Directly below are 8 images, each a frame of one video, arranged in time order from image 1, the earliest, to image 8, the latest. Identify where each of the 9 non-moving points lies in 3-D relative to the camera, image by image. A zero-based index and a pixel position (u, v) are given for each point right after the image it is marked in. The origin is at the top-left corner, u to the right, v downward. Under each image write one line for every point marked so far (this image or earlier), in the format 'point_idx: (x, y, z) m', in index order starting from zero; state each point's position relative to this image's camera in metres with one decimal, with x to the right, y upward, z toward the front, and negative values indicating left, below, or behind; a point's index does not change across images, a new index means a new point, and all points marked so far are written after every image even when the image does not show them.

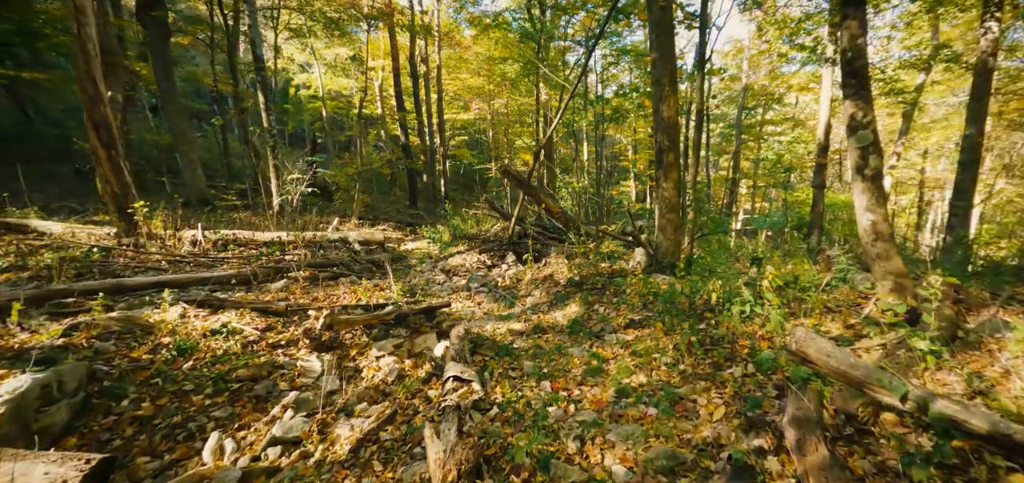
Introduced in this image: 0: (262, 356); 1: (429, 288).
0: (-2.3, -1.1, +4.5) m
1: (-1.4, -0.8, +7.8) m
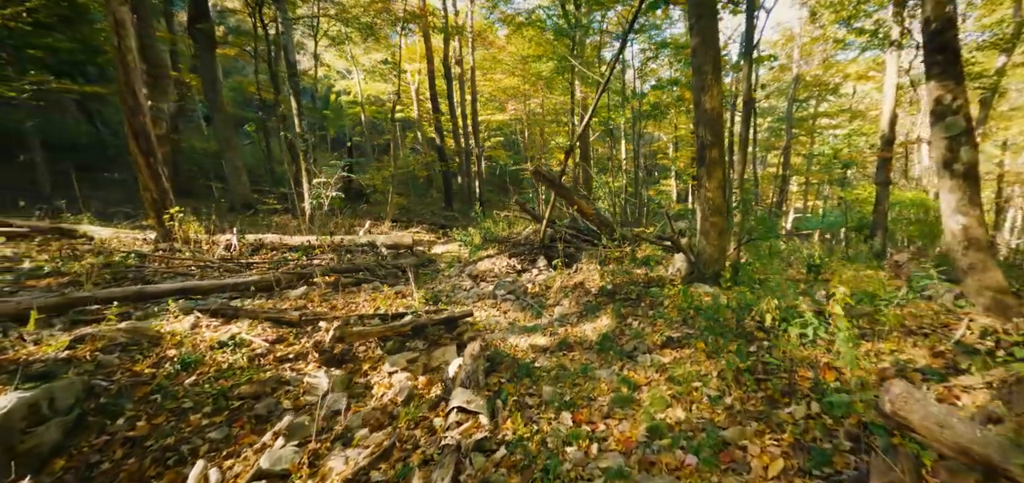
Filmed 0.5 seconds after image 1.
0: (-2.2, -1.1, +4.2) m
1: (-0.9, -0.8, +7.5) m
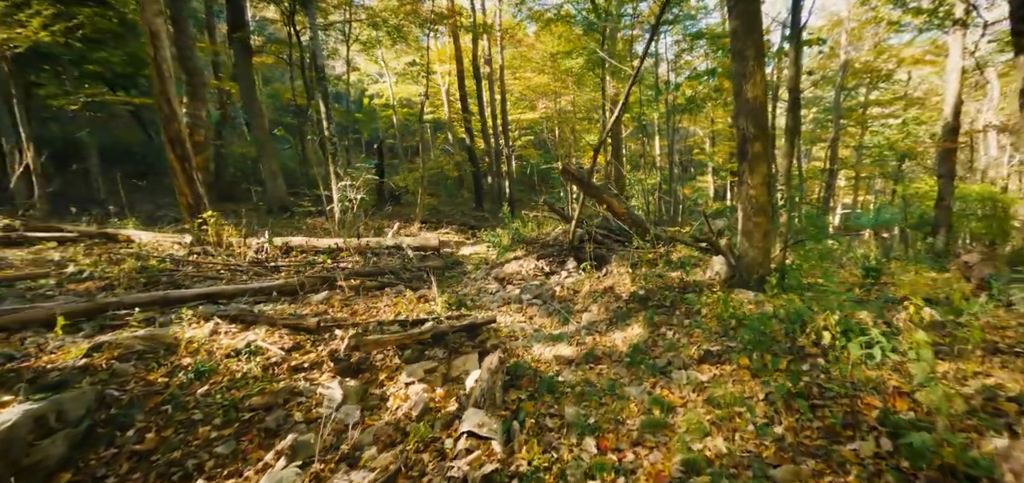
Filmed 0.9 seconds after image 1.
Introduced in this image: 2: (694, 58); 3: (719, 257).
0: (-2.0, -1.2, +4.1) m
1: (-0.5, -0.9, +7.2) m
2: (+6.0, +6.0, +15.7) m
3: (+2.7, -0.2, +6.1) m
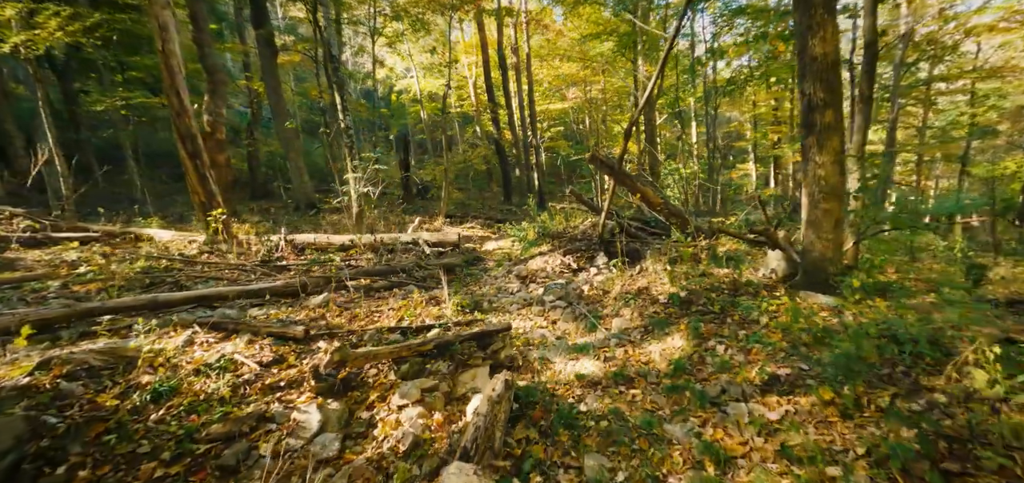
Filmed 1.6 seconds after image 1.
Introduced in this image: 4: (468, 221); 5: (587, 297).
0: (-1.9, -1.2, +3.5) m
1: (-0.2, -0.8, +6.5) m
2: (+6.7, +6.3, +14.4) m
3: (+2.9, -0.1, +5.2) m
4: (-1.4, +0.7, +15.8) m
5: (+1.0, -0.7, +6.1) m
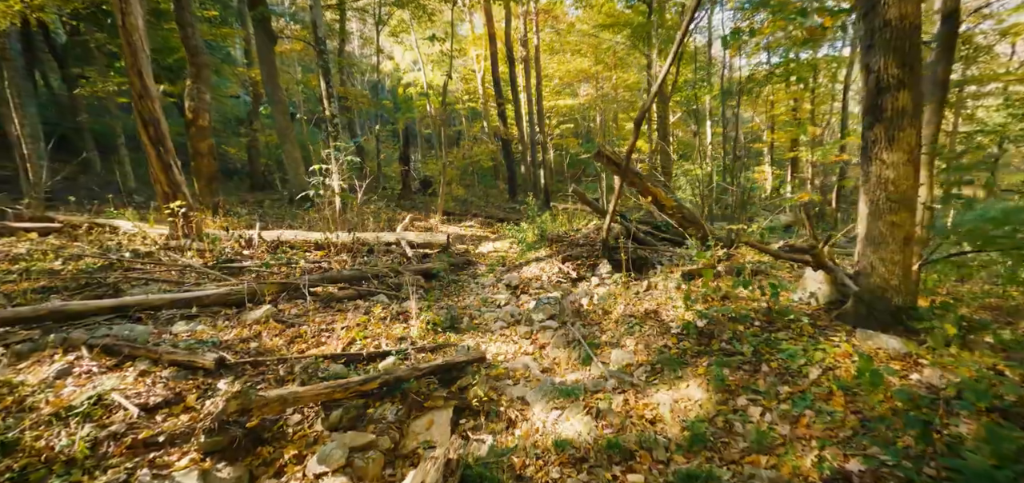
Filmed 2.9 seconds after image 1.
0: (-2.1, -1.2, +2.6) m
1: (-0.4, -0.9, +5.6) m
2: (+6.9, +6.0, +13.3) m
3: (+2.7, -0.3, +4.2) m
4: (-1.4, +0.7, +14.9) m
5: (+0.8, -0.8, +5.1) m
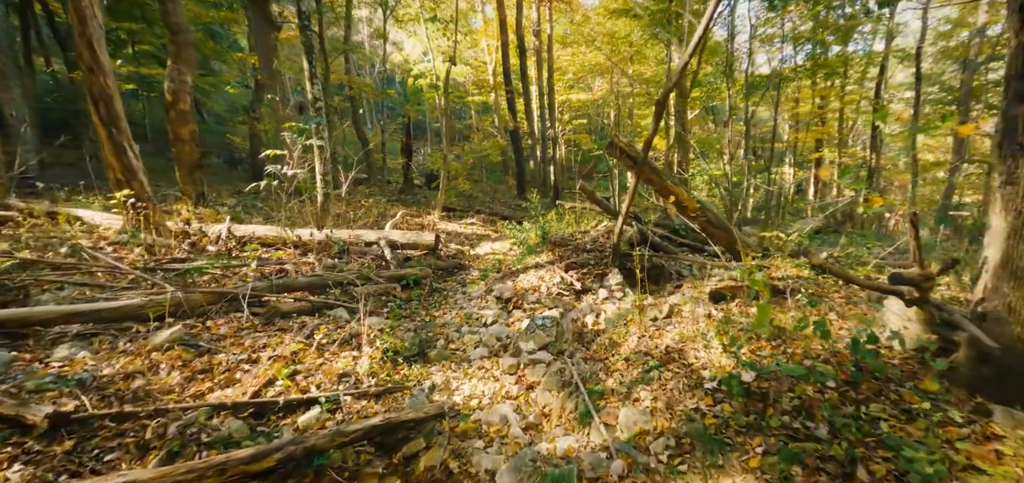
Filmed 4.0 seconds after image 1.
0: (-2.4, -1.2, +1.5) m
1: (-0.5, -0.9, +4.5) m
2: (+7.1, +5.9, +12.1) m
3: (+2.5, -0.4, +3.0) m
4: (-1.3, +0.7, +13.8) m
5: (+0.6, -0.9, +4.0) m
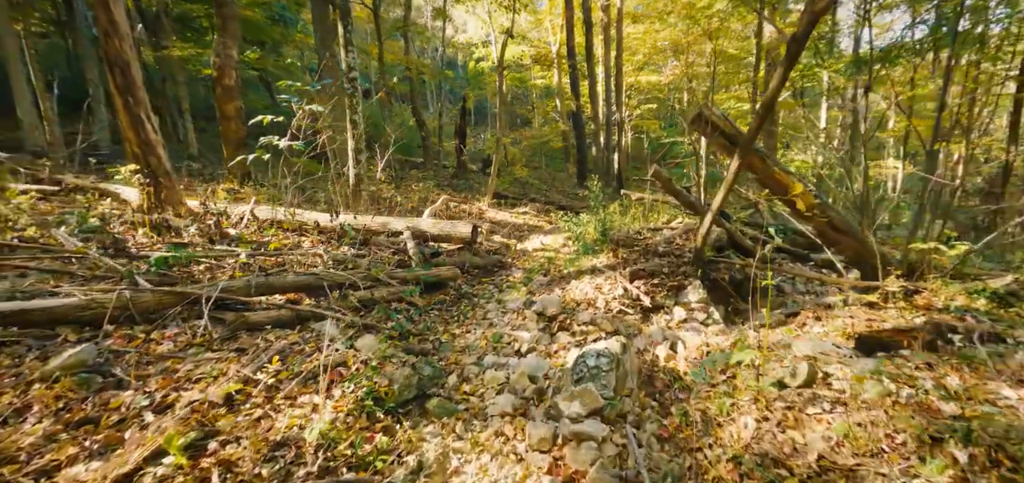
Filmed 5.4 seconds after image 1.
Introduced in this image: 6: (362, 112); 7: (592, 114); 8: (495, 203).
0: (-2.5, -1.2, +0.5) m
1: (-0.3, -0.9, +3.2) m
2: (+8.5, +5.7, +9.6) m
3: (+2.6, -0.6, +1.4) m
4: (+0.2, +0.9, +12.6) m
5: (+0.8, -0.9, +2.6) m
6: (-2.6, +2.2, +8.1) m
7: (+2.9, +4.9, +18.0) m
8: (-0.5, +1.0, +12.5) m
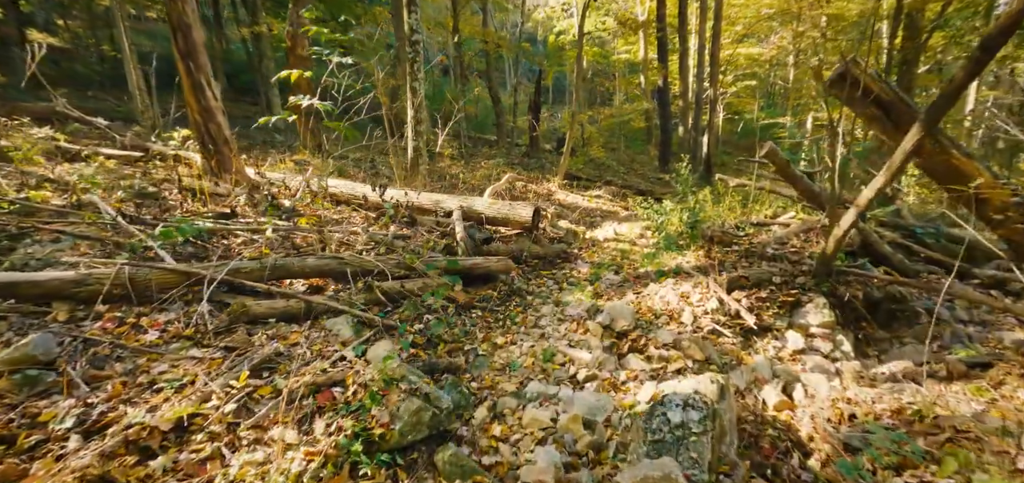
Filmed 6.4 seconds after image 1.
0: (-2.6, -1.1, +0.1) m
1: (0.0, -0.9, +2.4) m
2: (+9.9, +5.4, +7.1) m
3: (+2.5, -0.8, +0.2) m
4: (+2.0, +1.3, +11.5) m
5: (+0.9, -1.0, +1.7) m
6: (-1.4, +2.6, +7.5) m
7: (+5.7, +5.3, +16.3) m
8: (+1.3, +1.4, +11.5) m
